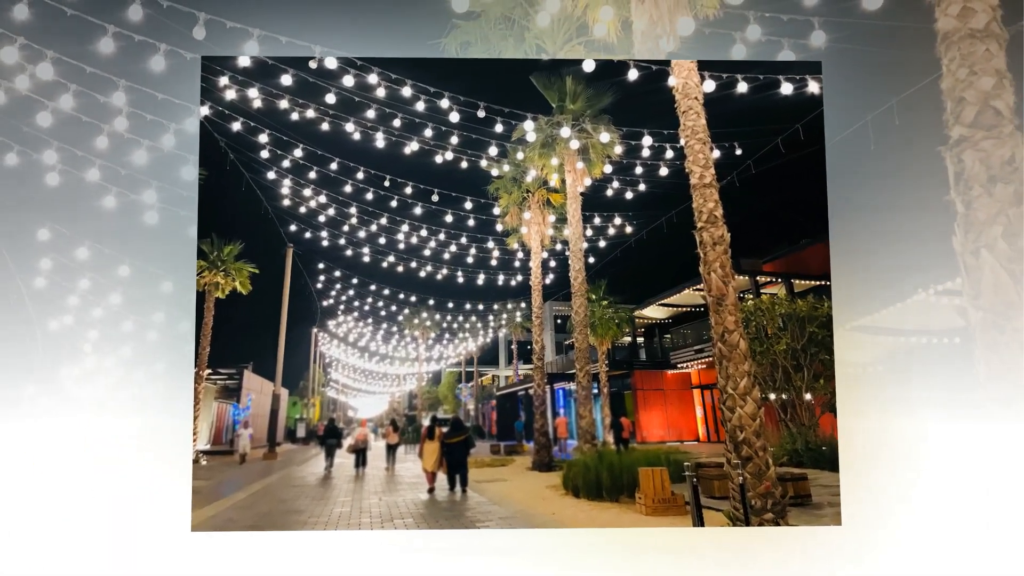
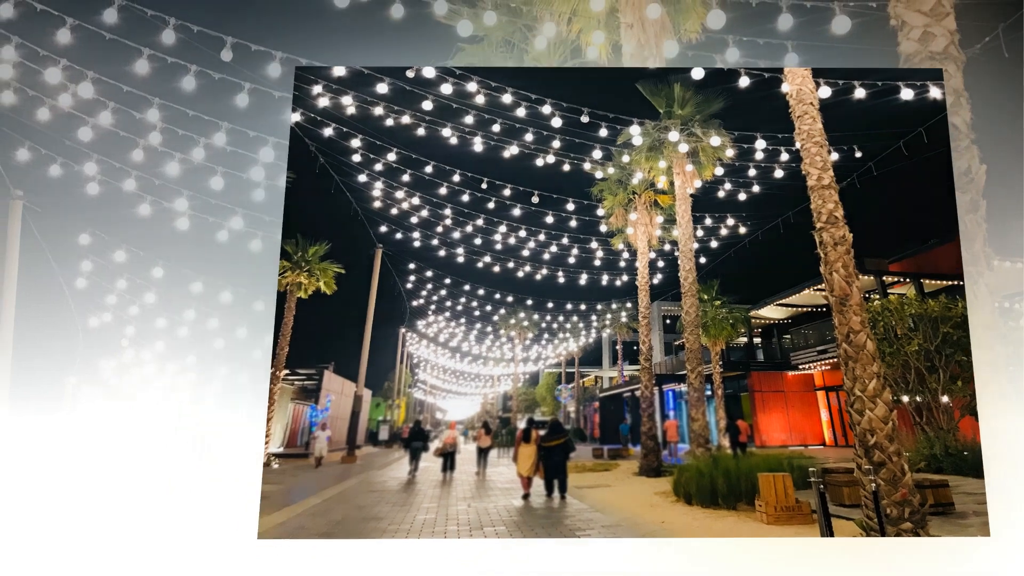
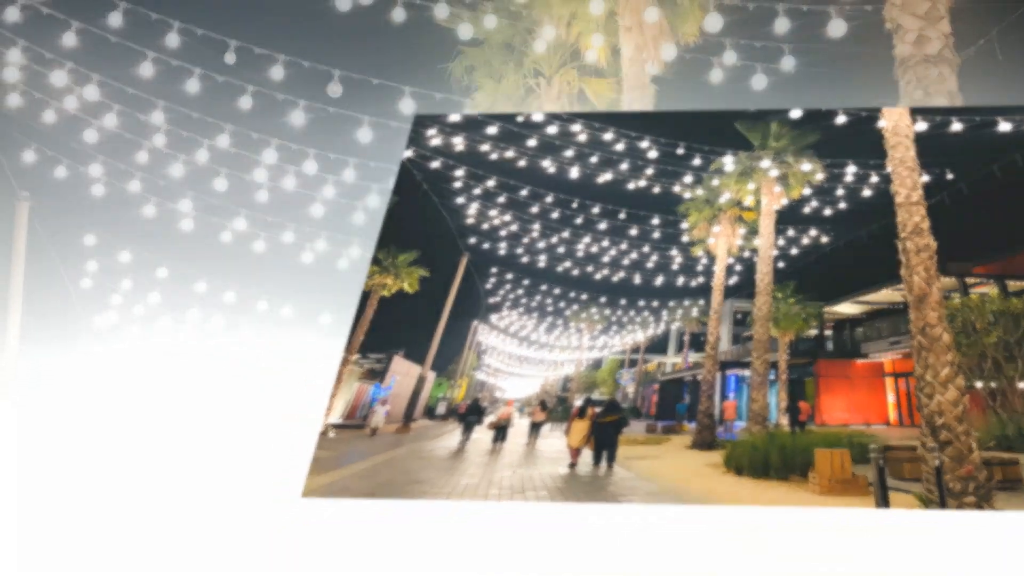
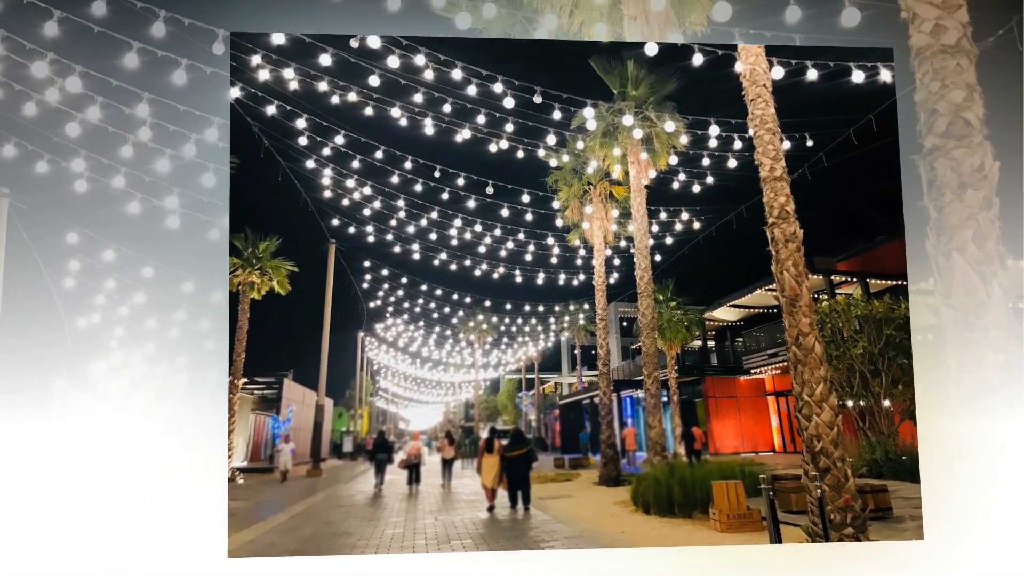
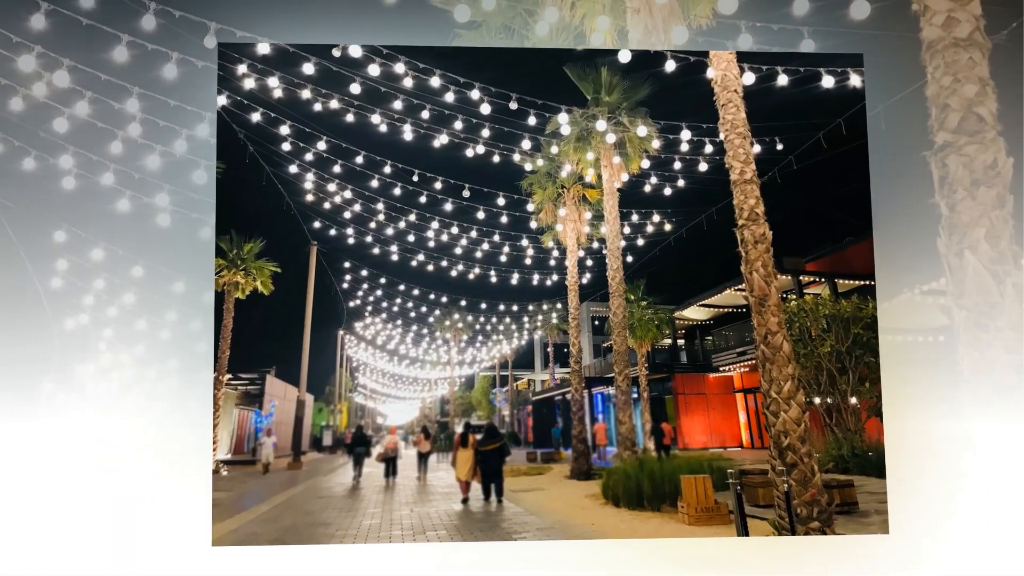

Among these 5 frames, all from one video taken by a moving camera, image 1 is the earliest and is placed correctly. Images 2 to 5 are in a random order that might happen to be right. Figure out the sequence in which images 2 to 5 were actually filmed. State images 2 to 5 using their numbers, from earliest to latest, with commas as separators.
5, 4, 2, 3
